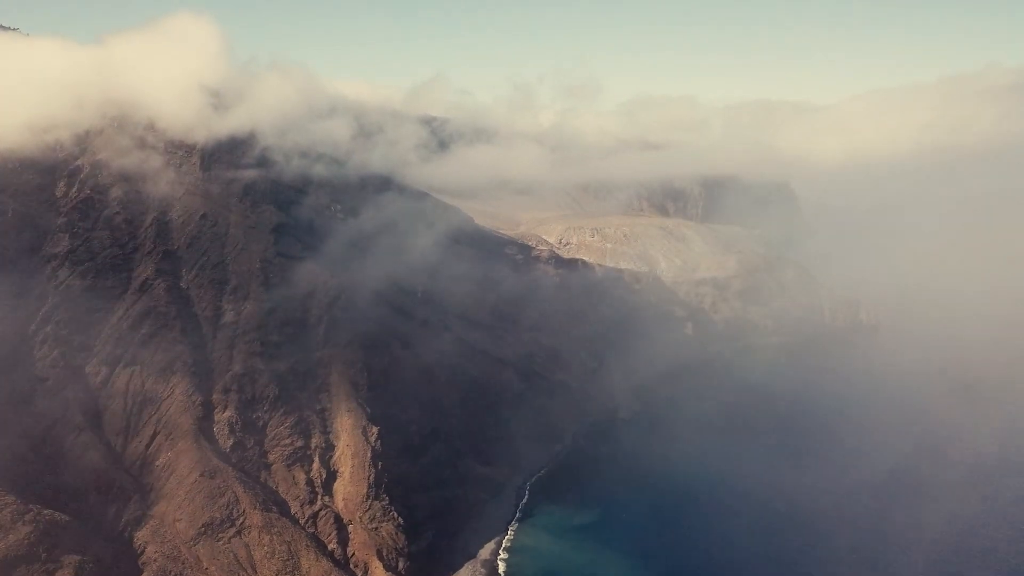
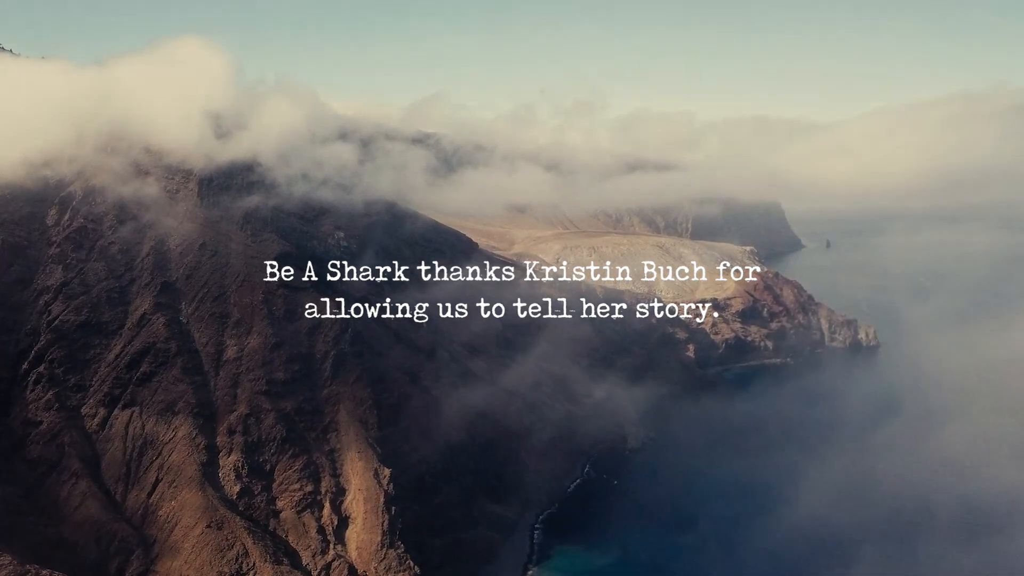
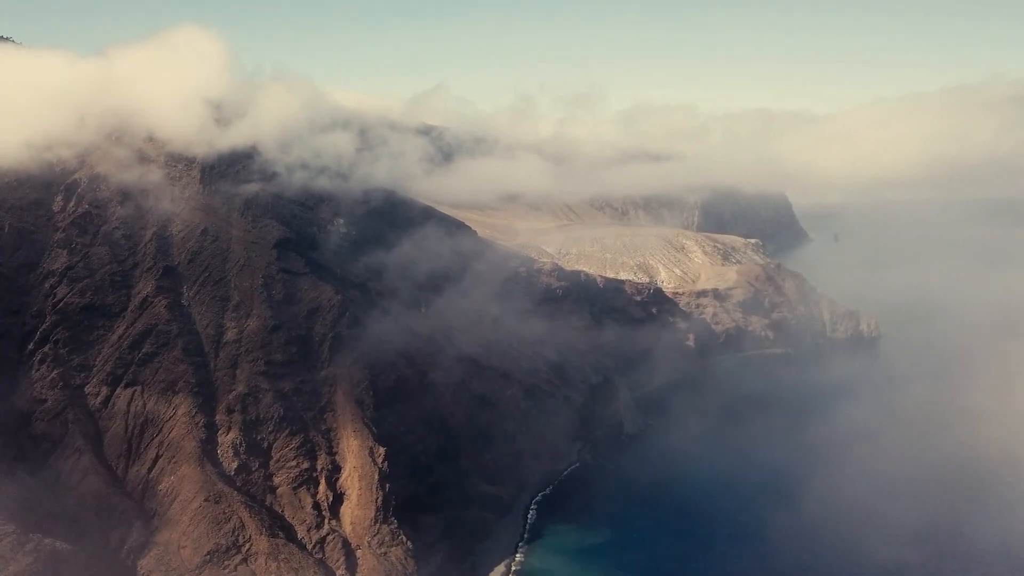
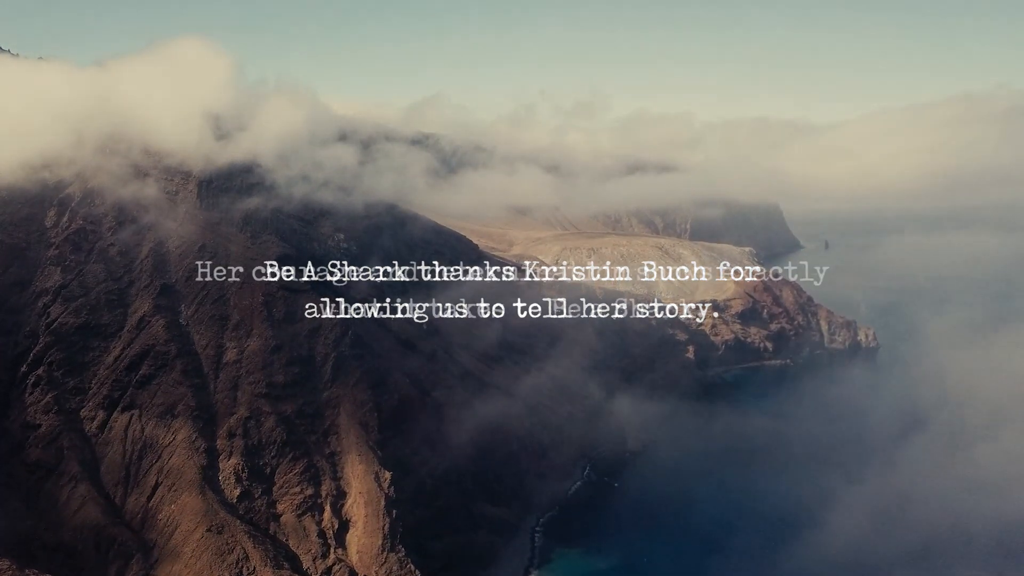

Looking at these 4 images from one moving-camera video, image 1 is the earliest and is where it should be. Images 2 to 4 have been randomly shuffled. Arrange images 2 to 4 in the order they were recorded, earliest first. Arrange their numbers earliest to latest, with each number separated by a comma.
3, 2, 4
